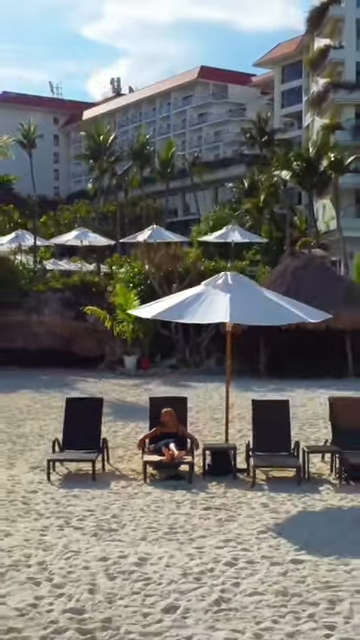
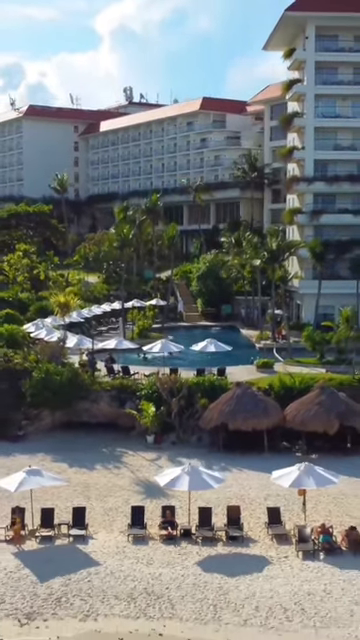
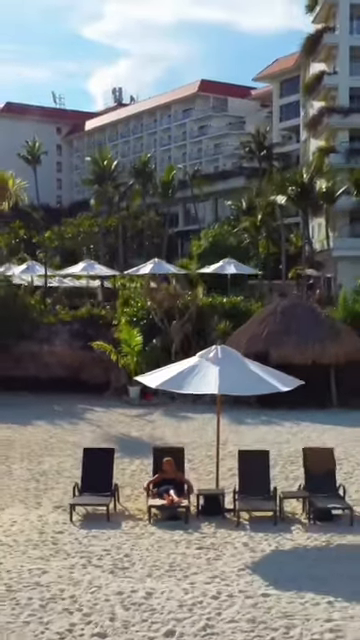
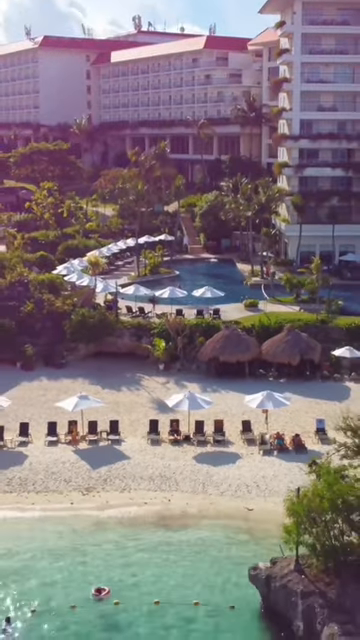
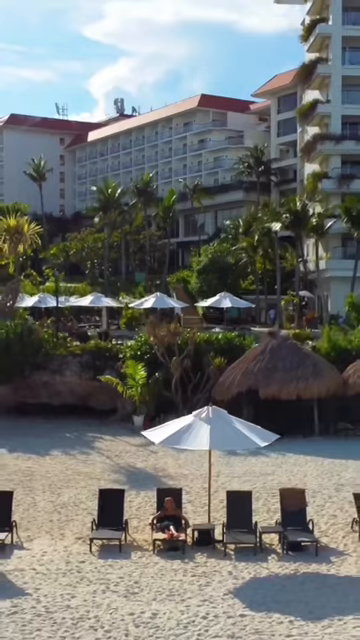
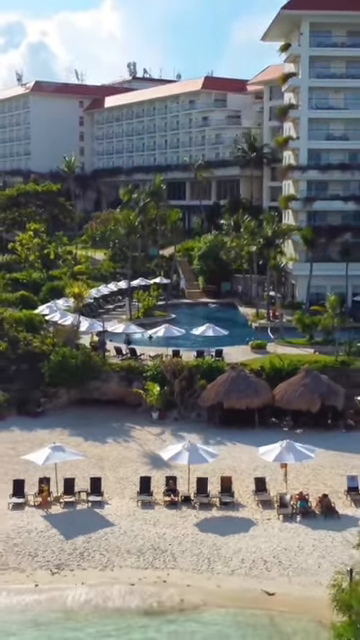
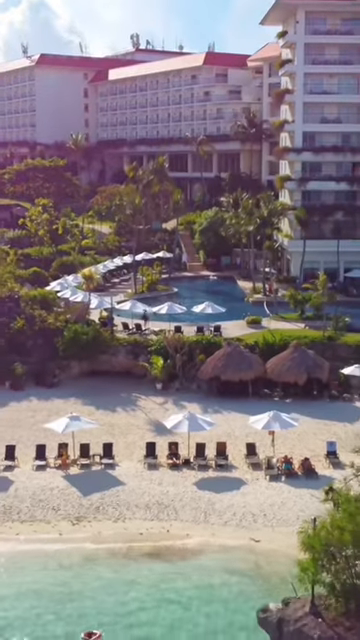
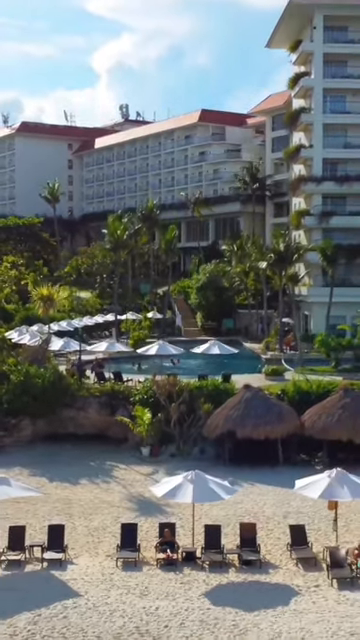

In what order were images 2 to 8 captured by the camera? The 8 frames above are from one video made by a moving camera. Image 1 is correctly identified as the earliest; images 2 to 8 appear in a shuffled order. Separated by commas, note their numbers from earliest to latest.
3, 5, 8, 2, 6, 7, 4
